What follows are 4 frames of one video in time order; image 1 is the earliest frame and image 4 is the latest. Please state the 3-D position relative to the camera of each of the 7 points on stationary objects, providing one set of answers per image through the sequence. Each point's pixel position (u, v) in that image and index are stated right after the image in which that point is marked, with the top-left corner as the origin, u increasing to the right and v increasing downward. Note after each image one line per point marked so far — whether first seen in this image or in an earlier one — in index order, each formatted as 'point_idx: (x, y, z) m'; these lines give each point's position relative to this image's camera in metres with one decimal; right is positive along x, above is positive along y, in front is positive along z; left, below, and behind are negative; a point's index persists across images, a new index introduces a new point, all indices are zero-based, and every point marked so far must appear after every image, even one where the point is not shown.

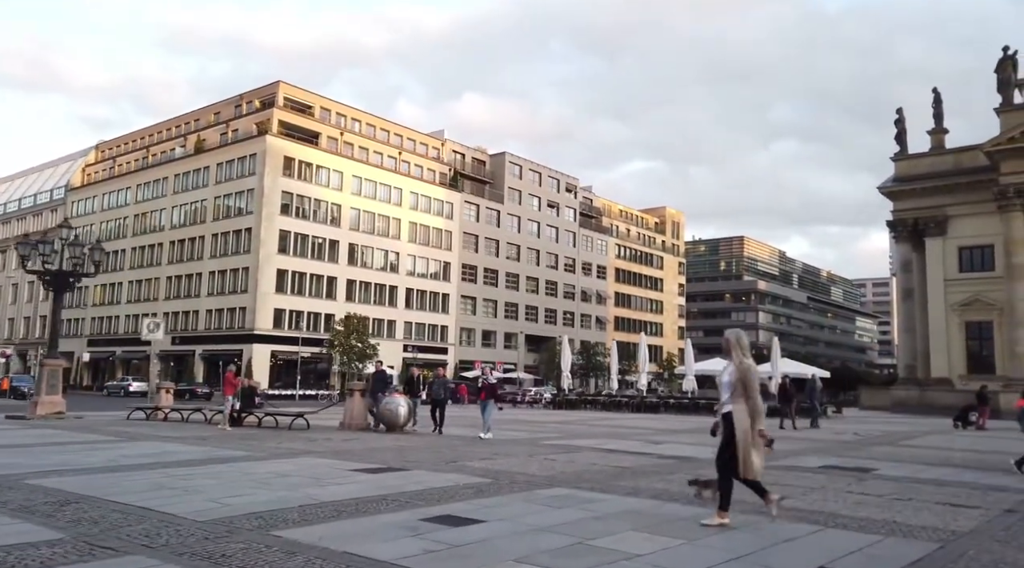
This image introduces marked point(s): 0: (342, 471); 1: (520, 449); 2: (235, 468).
0: (-2.1, -2.3, +10.1) m
1: (+0.1, -2.9, +14.3) m
2: (-3.4, -2.3, +10.0) m
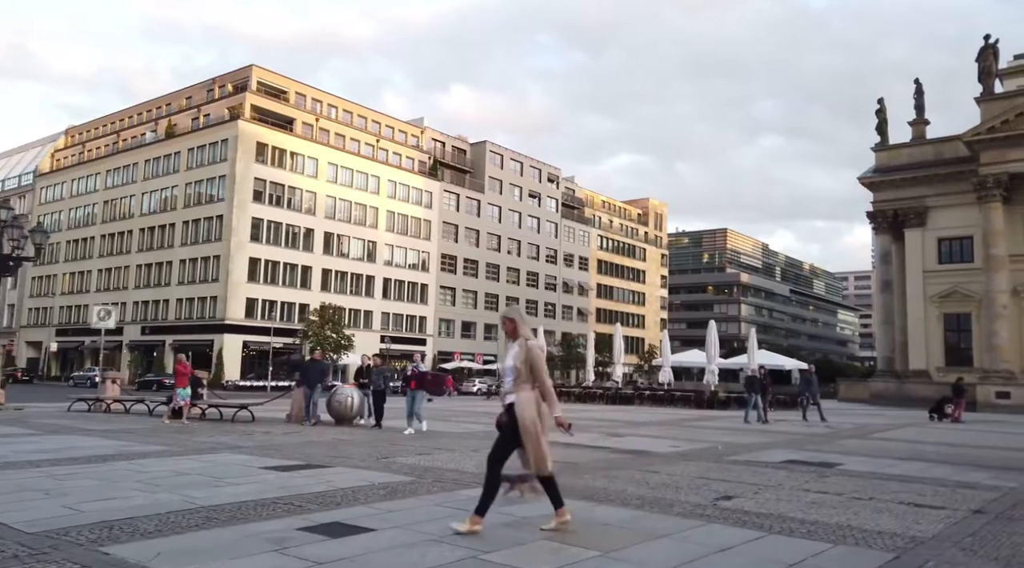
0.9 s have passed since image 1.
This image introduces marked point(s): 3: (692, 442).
0: (-3.0, -2.1, +9.2) m
1: (-0.8, -2.6, +13.5) m
2: (-4.2, -2.0, +9.1) m
3: (+3.5, -3.1, +15.8) m
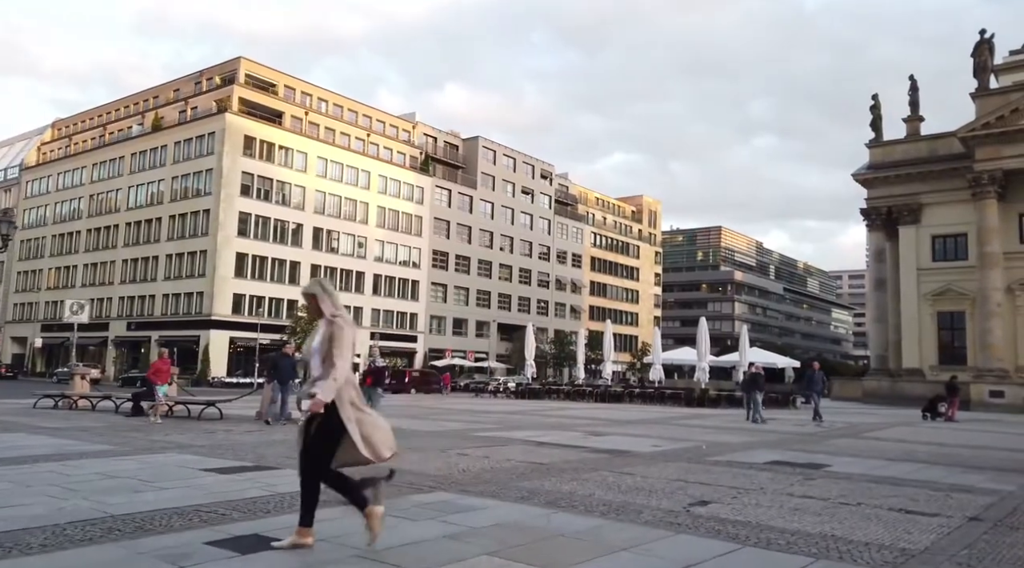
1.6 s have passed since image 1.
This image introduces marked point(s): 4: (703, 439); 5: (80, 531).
0: (-3.4, -2.0, +8.5) m
1: (-1.2, -2.5, +12.8) m
2: (-4.6, -1.9, +8.4) m
3: (+3.1, -2.9, +15.2) m
4: (+3.7, -3.0, +15.8) m
5: (-2.8, -1.6, +5.2) m
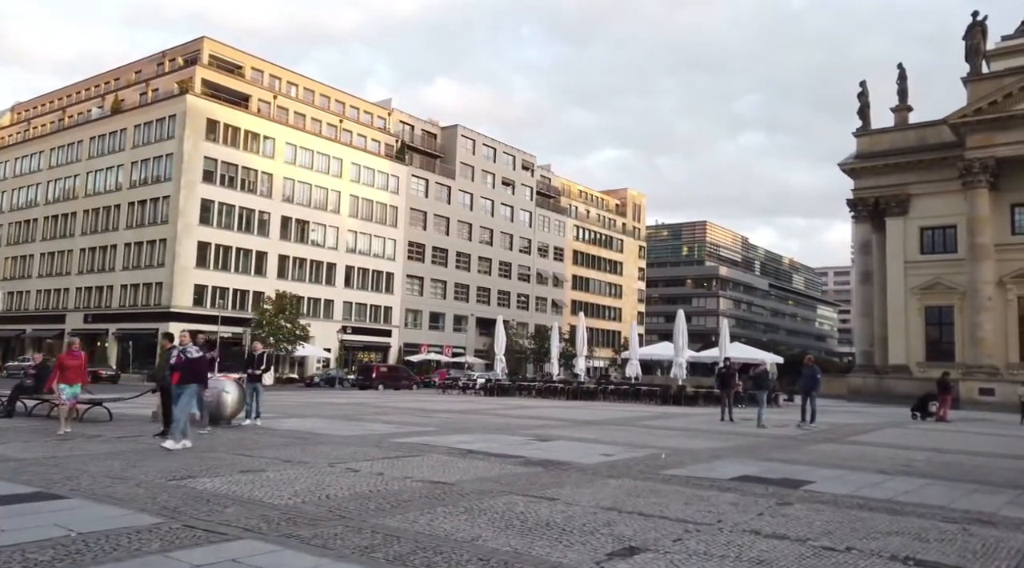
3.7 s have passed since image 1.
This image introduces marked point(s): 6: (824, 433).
0: (-4.4, -1.7, +6.2) m
1: (-2.3, -2.2, +10.5) m
2: (-5.7, -1.6, +6.0) m
3: (+1.9, -2.6, +13.0) m
4: (+2.6, -2.7, +13.6) m
5: (-3.7, -1.3, +2.8) m
6: (+7.1, -3.4, +18.5) m
